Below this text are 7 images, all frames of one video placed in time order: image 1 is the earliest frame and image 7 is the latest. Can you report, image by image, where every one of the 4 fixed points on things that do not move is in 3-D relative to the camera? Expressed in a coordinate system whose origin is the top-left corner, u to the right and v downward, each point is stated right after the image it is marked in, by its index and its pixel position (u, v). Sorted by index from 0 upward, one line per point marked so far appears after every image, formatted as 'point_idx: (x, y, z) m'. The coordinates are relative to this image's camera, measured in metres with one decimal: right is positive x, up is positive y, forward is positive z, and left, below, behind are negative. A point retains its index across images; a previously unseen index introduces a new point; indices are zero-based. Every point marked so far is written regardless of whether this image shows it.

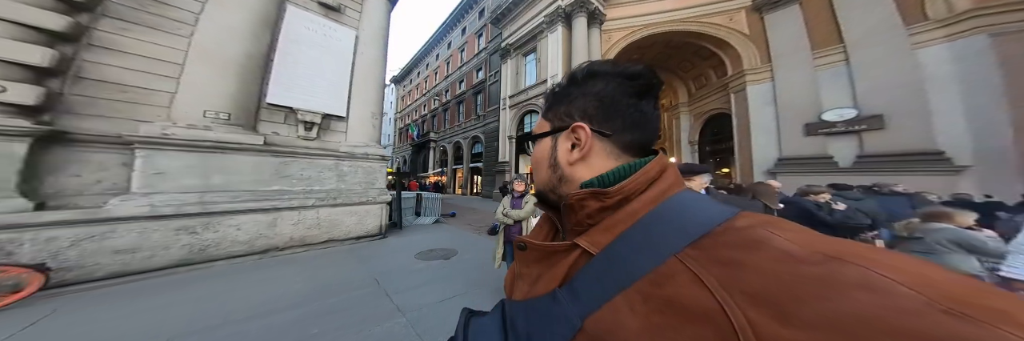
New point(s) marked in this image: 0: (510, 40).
0: (0.0, +9.2, +13.7) m
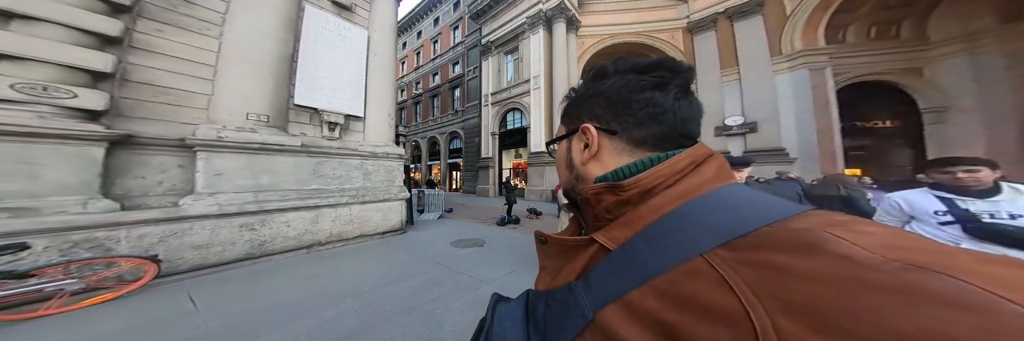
0: (-2.0, +9.6, +13.9) m
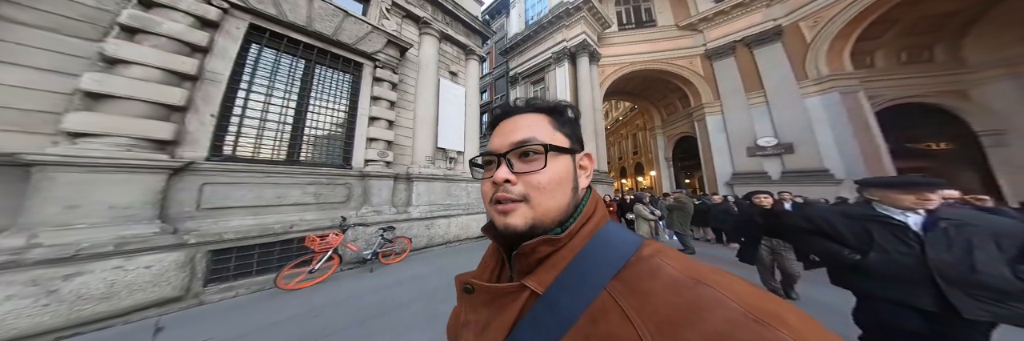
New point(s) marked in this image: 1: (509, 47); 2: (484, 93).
0: (+0.4, +8.1, +16.0) m
1: (-0.1, +10.4, +16.9) m
2: (-2.5, +7.3, +19.3) m
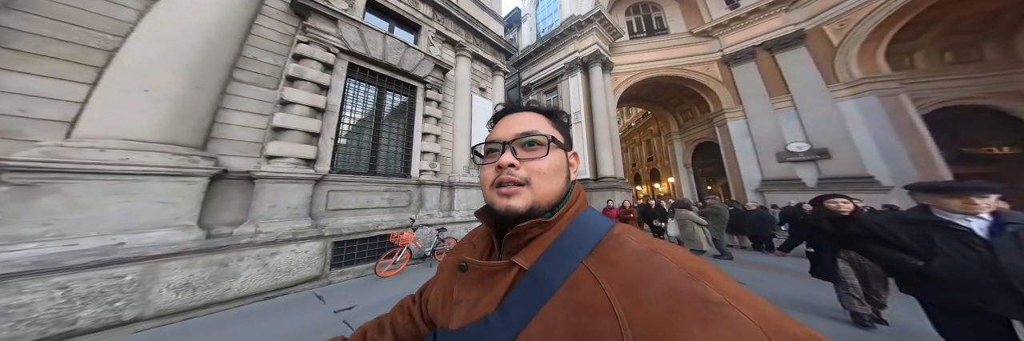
0: (+1.6, +7.4, +16.6) m
1: (+1.2, +9.6, +17.6) m
2: (-1.1, +6.5, +20.1) m
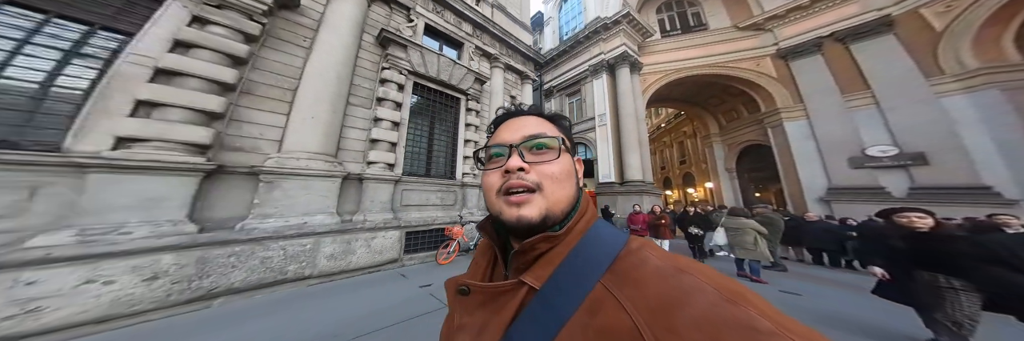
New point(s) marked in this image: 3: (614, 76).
0: (+3.8, +7.2, +16.7) m
1: (+3.5, +9.4, +17.7) m
2: (+1.5, +6.3, +20.4) m
3: (+7.2, +6.5, +13.9) m
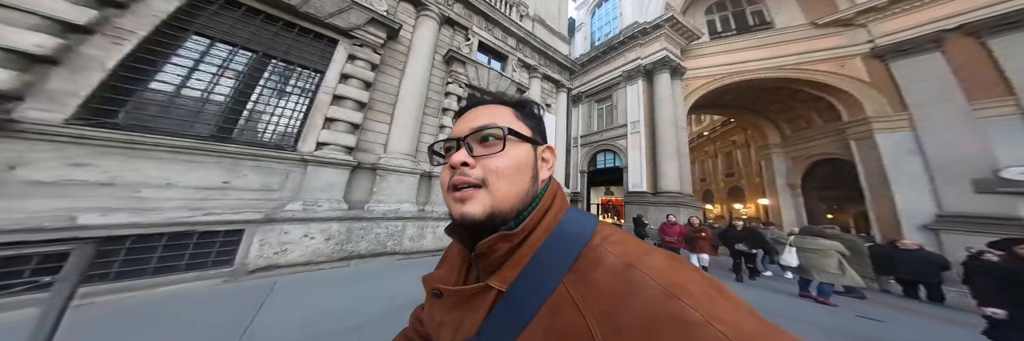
0: (+6.8, +6.8, +17.1) m
1: (+6.8, +9.1, +18.1) m
2: (+5.0, +6.1, +21.1) m
3: (+9.7, +5.9, +13.8) m
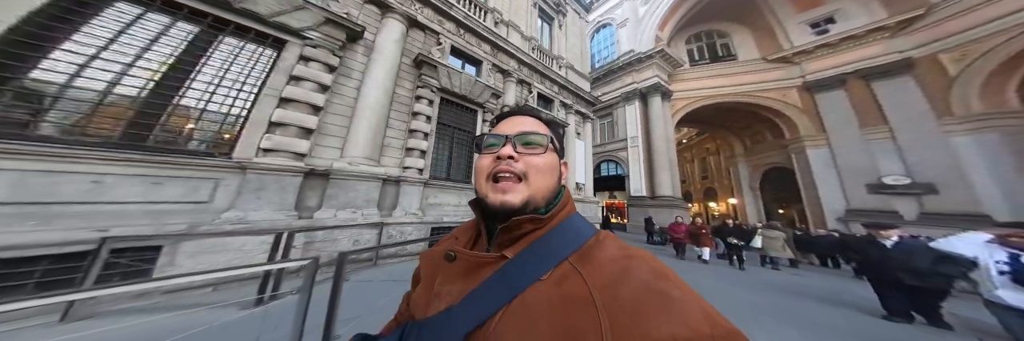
0: (+9.1, +5.6, +21.3) m
1: (+9.0, +7.9, +22.4) m
2: (+7.0, +4.8, +25.2) m
3: (+12.2, +4.8, +18.3) m
